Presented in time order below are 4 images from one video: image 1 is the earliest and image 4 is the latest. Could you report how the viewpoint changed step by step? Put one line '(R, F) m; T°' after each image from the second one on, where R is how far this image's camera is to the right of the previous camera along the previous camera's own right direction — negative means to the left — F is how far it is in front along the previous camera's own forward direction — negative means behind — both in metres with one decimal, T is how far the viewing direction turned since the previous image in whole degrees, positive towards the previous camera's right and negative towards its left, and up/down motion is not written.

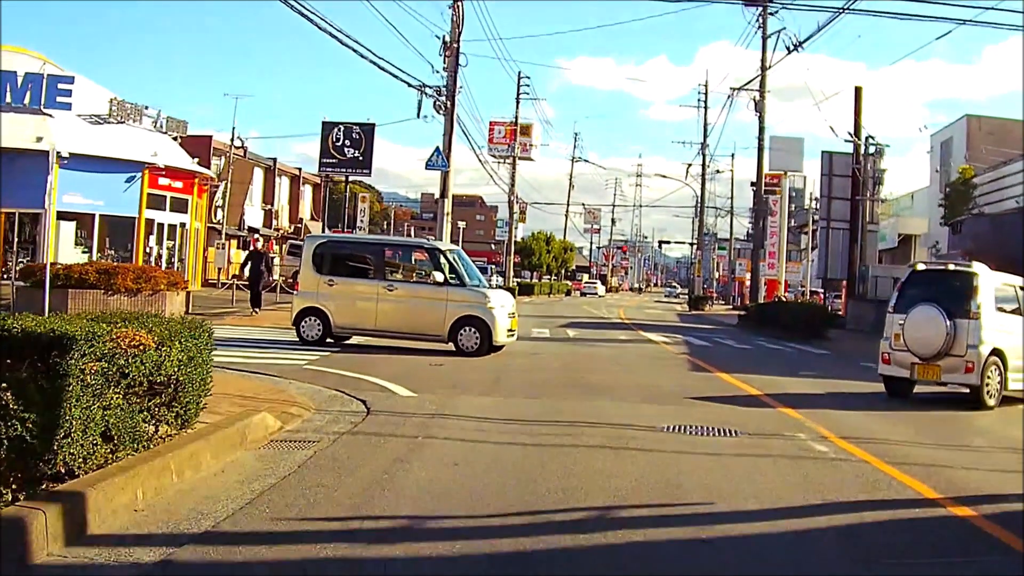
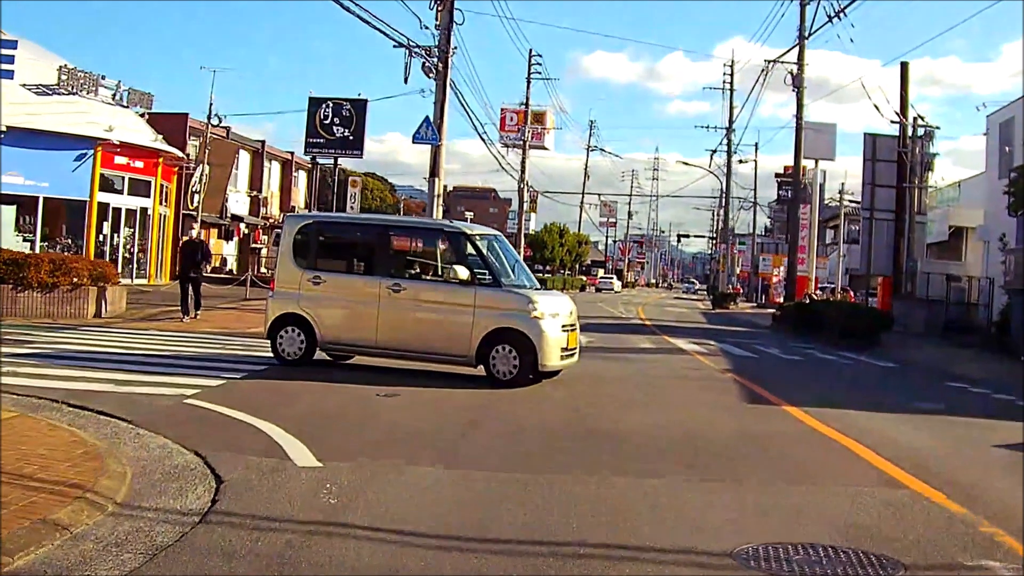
(+0.3, +4.0) m; -1°
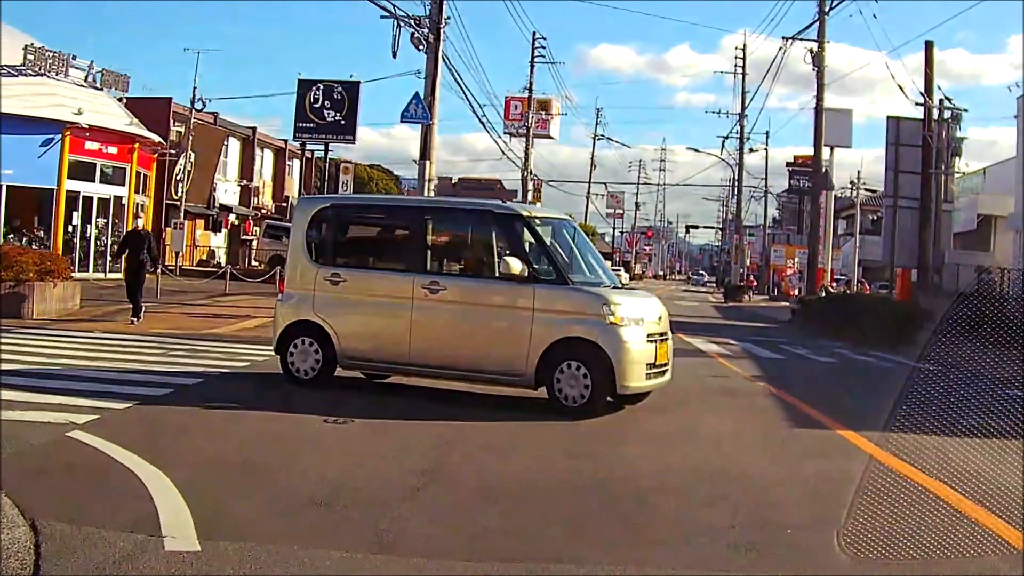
(+0.2, +2.0) m; 0°
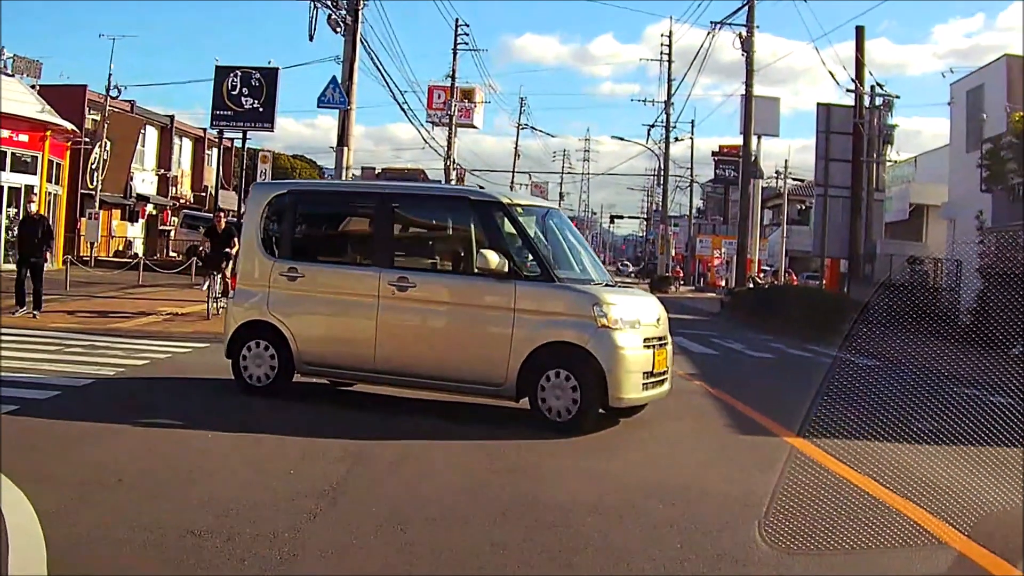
(-0.5, +0.8) m; +5°
